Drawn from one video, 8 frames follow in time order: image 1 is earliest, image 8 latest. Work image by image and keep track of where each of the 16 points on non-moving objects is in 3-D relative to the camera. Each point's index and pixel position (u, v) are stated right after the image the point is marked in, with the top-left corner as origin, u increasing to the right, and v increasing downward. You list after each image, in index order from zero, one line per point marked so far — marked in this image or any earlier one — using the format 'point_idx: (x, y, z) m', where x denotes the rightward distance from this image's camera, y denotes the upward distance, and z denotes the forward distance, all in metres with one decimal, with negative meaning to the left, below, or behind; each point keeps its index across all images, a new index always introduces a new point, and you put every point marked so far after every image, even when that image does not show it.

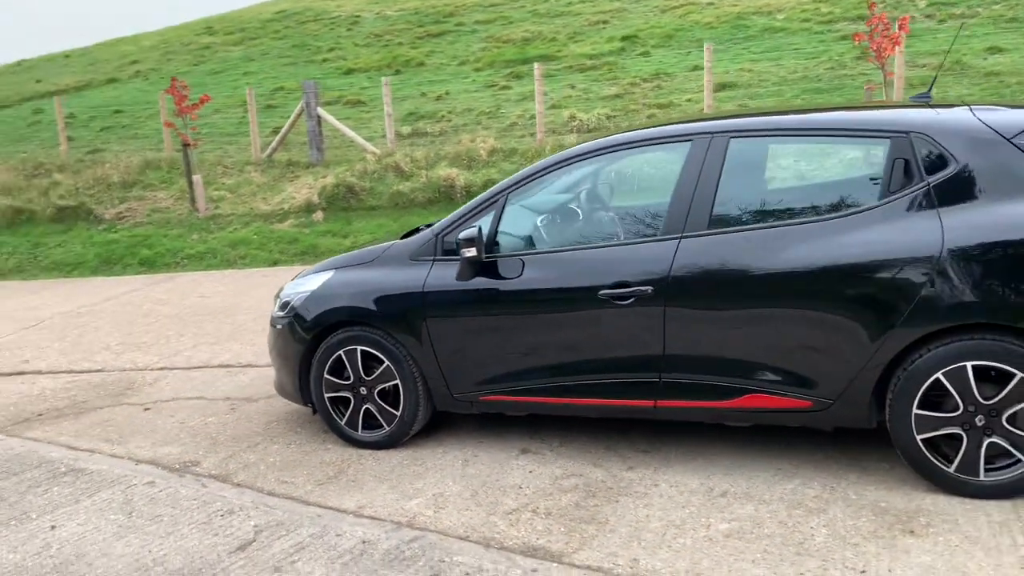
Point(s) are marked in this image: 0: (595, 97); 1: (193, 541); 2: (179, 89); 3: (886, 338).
0: (+1.3, +3.1, +14.8) m
1: (-1.3, -1.0, +3.7) m
2: (-4.9, +2.8, +12.9) m
3: (+1.4, -0.2, +3.5) m
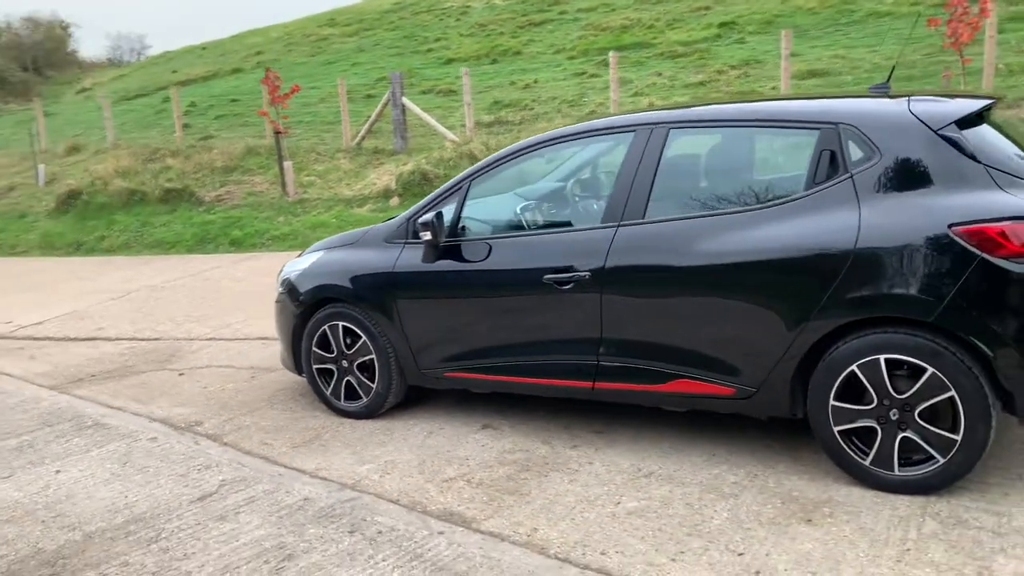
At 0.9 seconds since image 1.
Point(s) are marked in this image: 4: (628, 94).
0: (+2.7, +3.3, +14.6) m
1: (-1.6, -0.9, +4.1) m
2: (-3.7, +3.2, +13.7) m
3: (+1.1, -0.1, +3.5) m
4: (+1.9, +3.2, +14.7) m
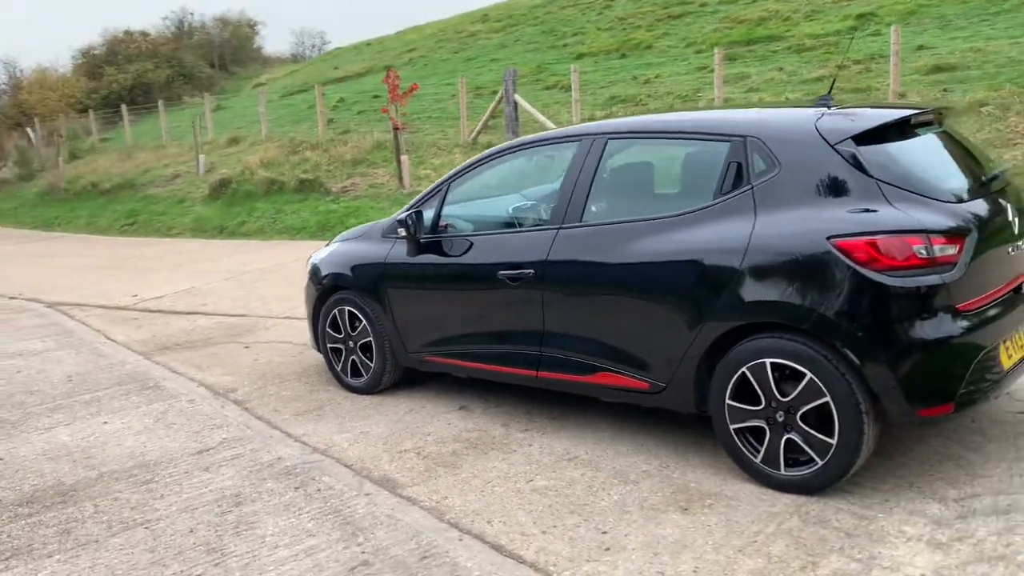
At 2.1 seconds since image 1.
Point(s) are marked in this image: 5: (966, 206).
0: (+4.5, +3.3, +14.3) m
1: (-1.8, -0.8, +4.8) m
2: (-2.0, +3.4, +14.6) m
3: (+0.8, -0.2, +3.7) m
4: (+3.7, +3.2, +14.5) m
5: (+1.7, +0.3, +3.5) m
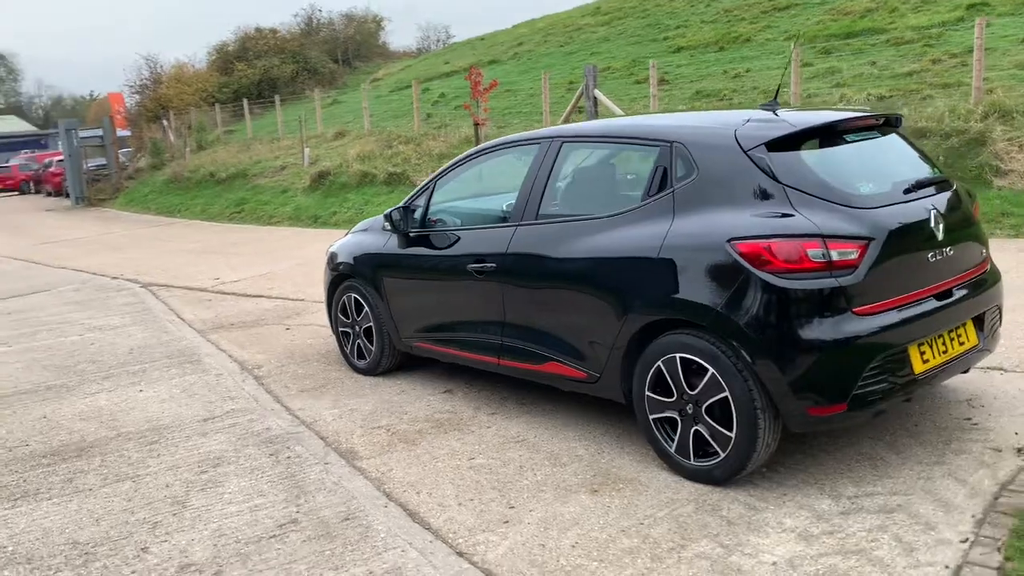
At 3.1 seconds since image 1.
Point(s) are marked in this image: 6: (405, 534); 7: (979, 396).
0: (+5.8, +3.3, +13.9) m
1: (-1.9, -0.7, +5.4) m
2: (-0.6, +3.6, +15.1) m
3: (+0.5, -0.1, +3.9) m
4: (+5.0, +3.2, +14.1) m
5: (+1.4, +0.3, +3.6) m
6: (-0.4, -1.0, +3.5) m
7: (+2.3, -0.5, +4.5) m
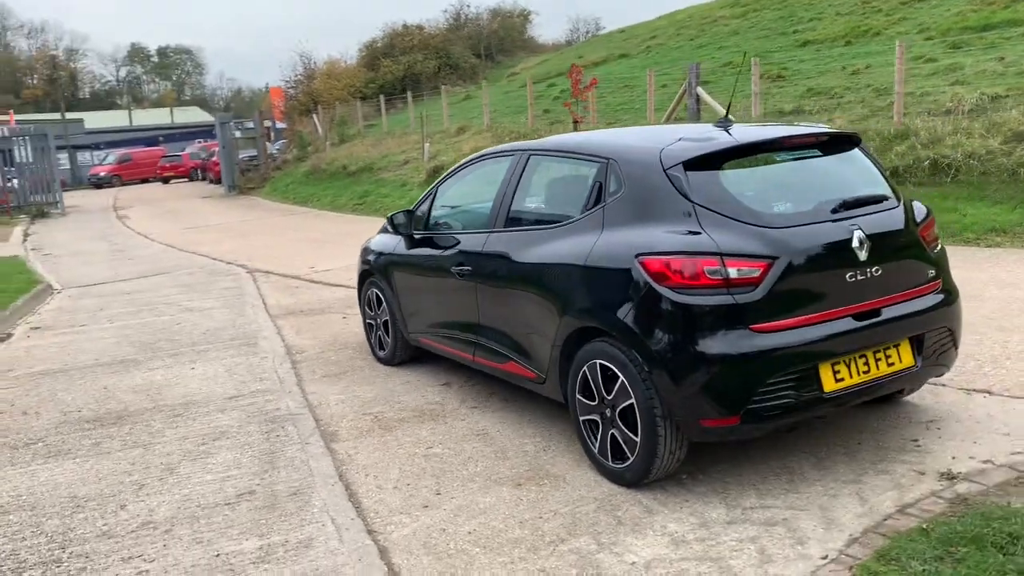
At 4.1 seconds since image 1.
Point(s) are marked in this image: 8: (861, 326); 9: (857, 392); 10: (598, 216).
0: (+7.2, +3.1, +13.0) m
1: (-1.9, -0.7, +6.0) m
2: (+1.1, +3.6, +15.3) m
3: (+0.2, -0.2, +4.2) m
4: (+6.5, +3.1, +13.4) m
5: (+1.1, +0.2, +3.6) m
6: (-0.8, -1.0, +3.9) m
7: (+2.1, -0.6, +4.4) m
8: (+1.4, -0.2, +3.7) m
9: (+1.4, -0.4, +3.7) m
10: (+0.4, +0.3, +4.1) m
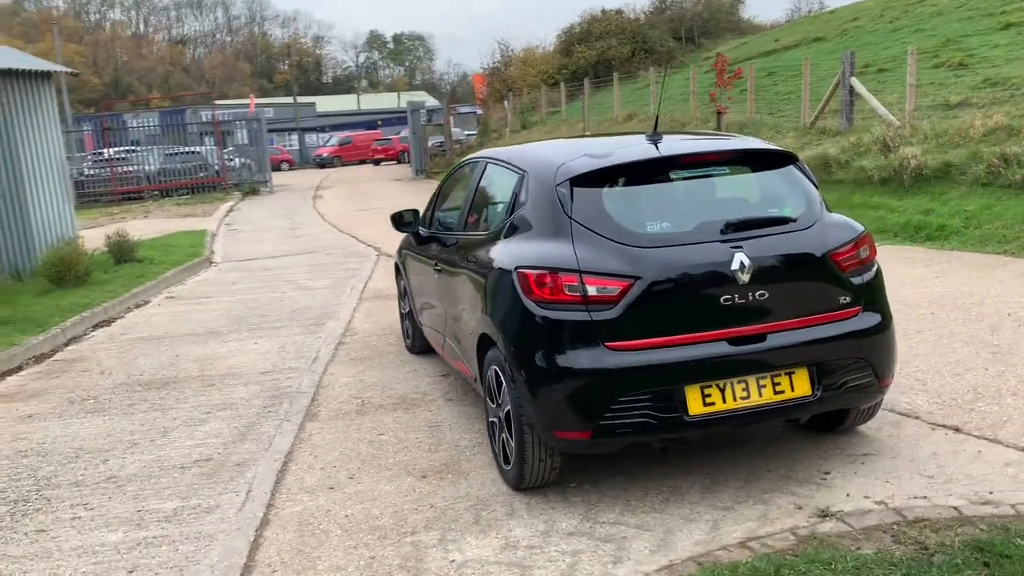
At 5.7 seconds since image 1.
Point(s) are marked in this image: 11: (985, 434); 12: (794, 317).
0: (+8.9, +2.8, +11.2) m
1: (-1.9, -0.6, +6.6) m
2: (+3.5, +3.7, +14.8) m
3: (-0.2, -0.2, +4.3) m
4: (+8.3, +2.8, +11.8) m
5: (+0.6, +0.1, +3.6) m
6: (-1.2, -0.9, +4.3) m
7: (+1.7, -0.8, +4.1) m
8: (+0.9, -0.3, +3.6) m
9: (+0.9, -0.5, +3.6) m
10: (0.0, +0.3, +4.2) m
11: (+2.2, -0.7, +4.3) m
12: (+1.2, -0.1, +3.7) m
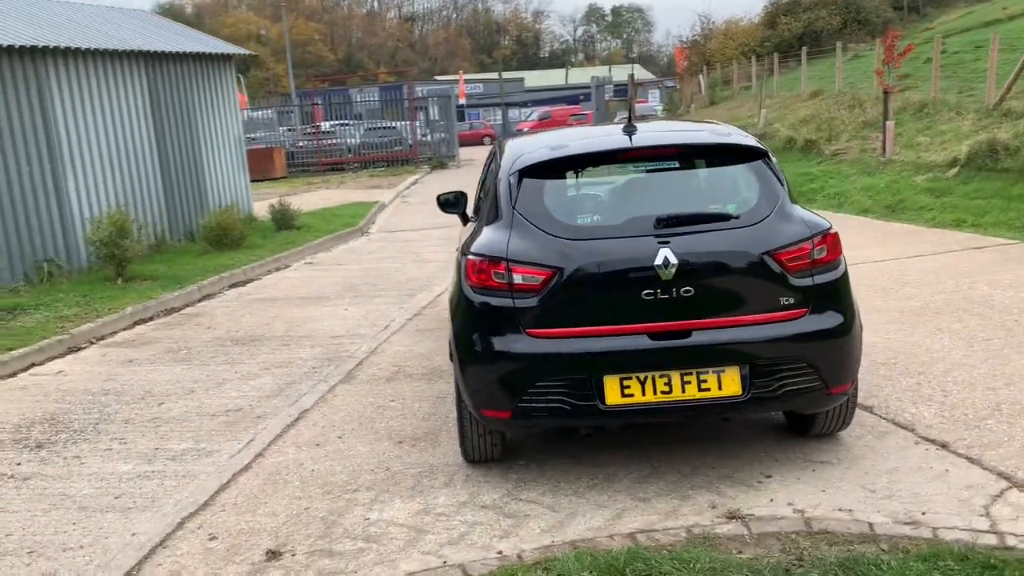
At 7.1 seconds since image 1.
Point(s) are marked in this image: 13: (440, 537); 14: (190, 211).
0: (+10.3, +2.6, +9.0) m
1: (-1.4, -0.3, +7.2) m
2: (+5.9, +3.8, +13.8) m
3: (-0.3, -0.1, +4.6) m
4: (+9.8, +2.6, +9.7) m
5: (+0.3, +0.2, +3.7) m
6: (-1.4, -0.8, +4.9) m
7: (+1.5, -0.8, +4.0) m
8: (+0.6, -0.2, +3.6) m
9: (+0.6, -0.5, +3.7) m
10: (-0.1, +0.4, +4.4) m
11: (+2.0, -0.7, +4.0) m
12: (+0.9, -0.1, +3.7) m
13: (-0.3, -1.0, +3.5) m
14: (-4.5, +1.1, +12.4) m
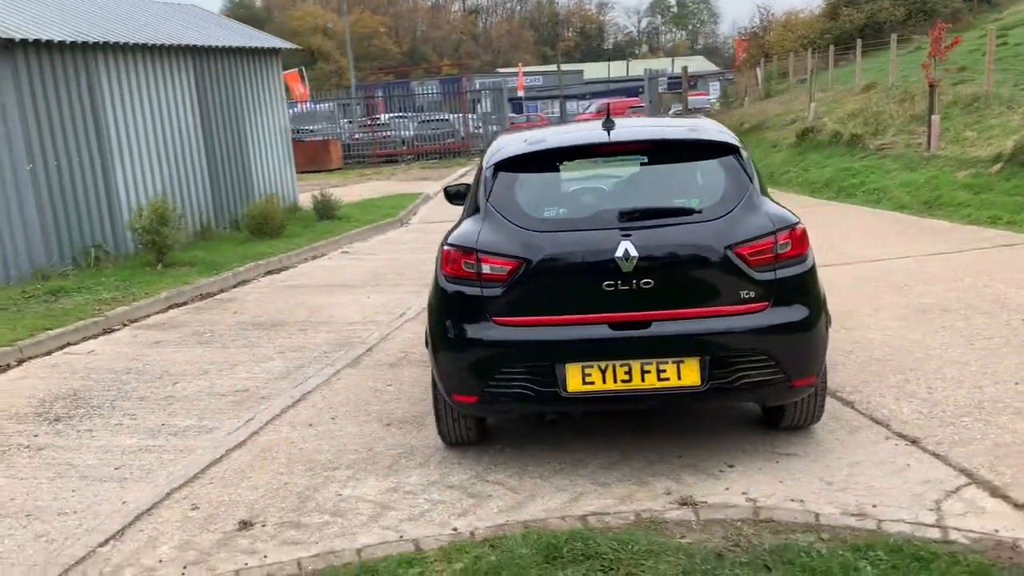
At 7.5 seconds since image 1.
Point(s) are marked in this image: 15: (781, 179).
0: (+10.5, +2.5, +8.4) m
1: (-1.3, -0.2, +7.5) m
2: (+6.5, +3.8, +13.5) m
3: (-0.4, -0.1, +4.7) m
4: (+10.1, +2.6, +9.2) m
5: (+0.1, +0.2, +3.8) m
6: (-1.4, -0.7, +5.1) m
7: (+1.3, -0.7, +4.0) m
8: (+0.4, -0.2, +3.8) m
9: (+0.4, -0.5, +3.8) m
10: (-0.2, +0.4, +4.6) m
11: (+1.9, -0.7, +4.0) m
12: (+0.7, -0.1, +3.8) m
13: (-0.4, -0.9, +3.7) m
14: (-4.0, +1.3, +12.8) m
15: (+4.6, +1.8, +15.3) m
